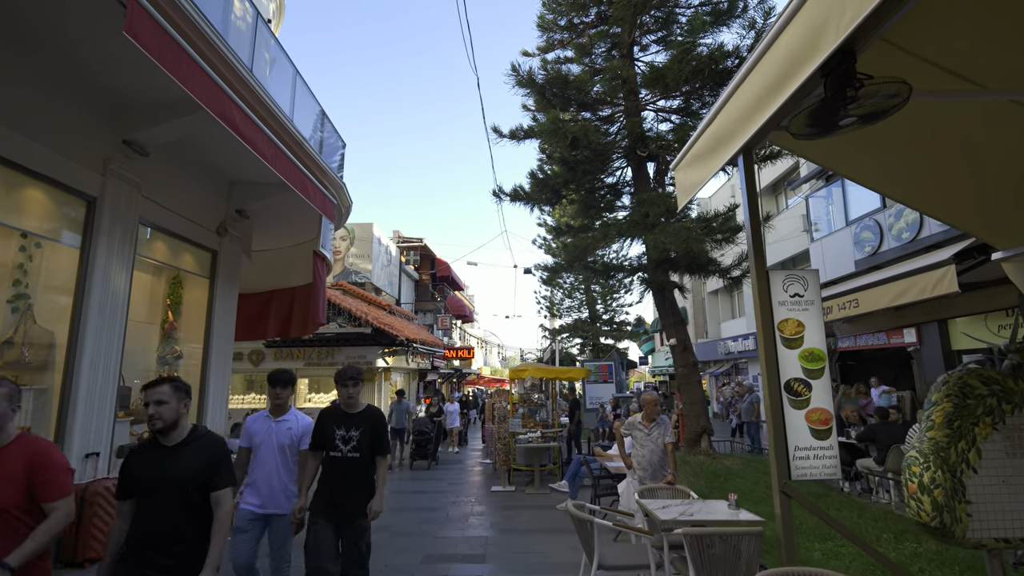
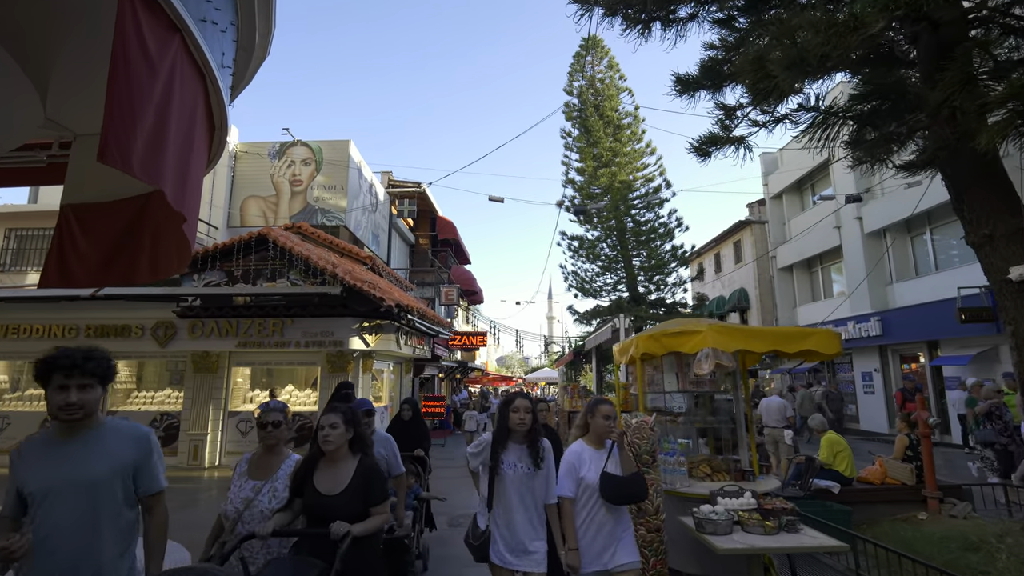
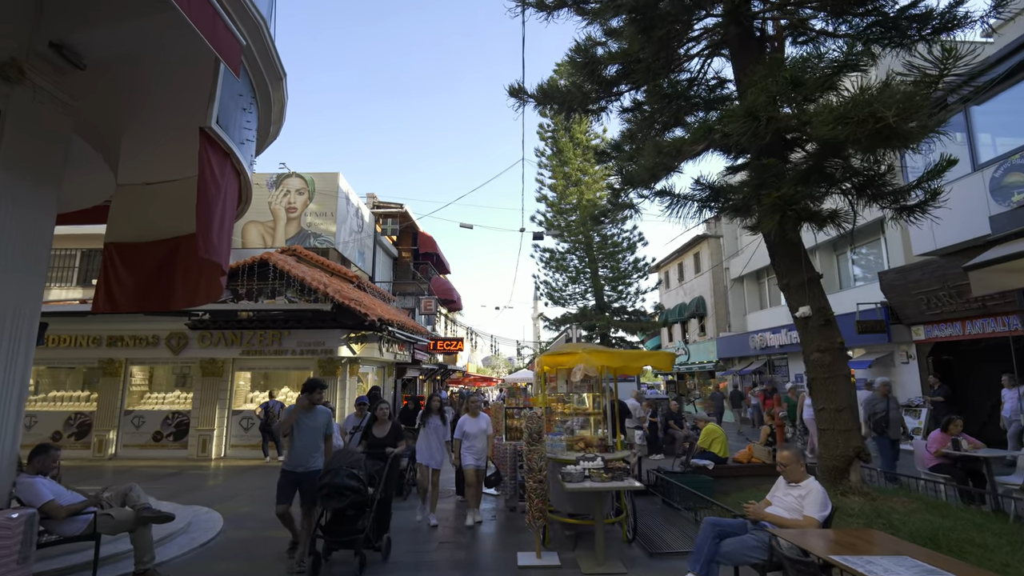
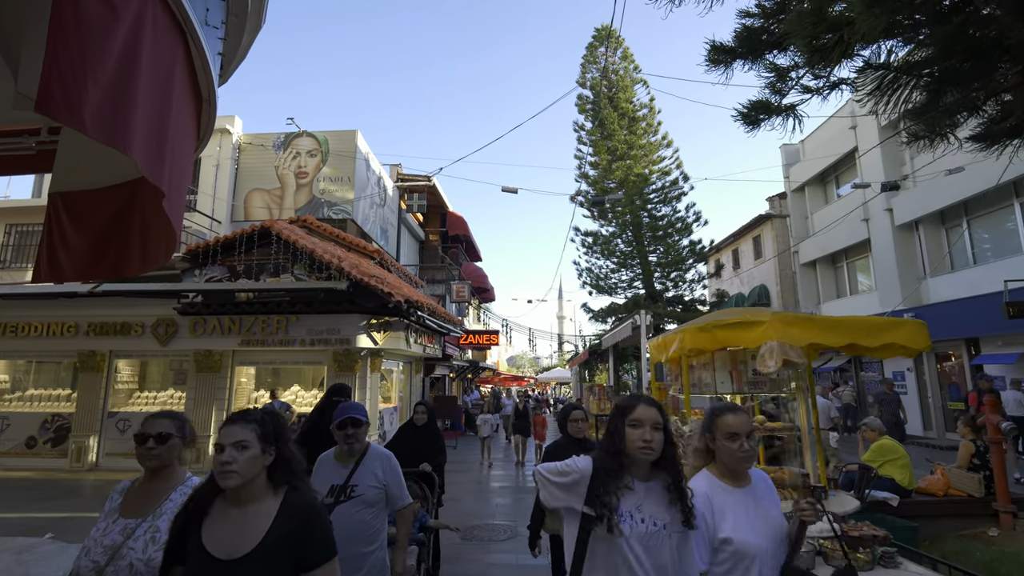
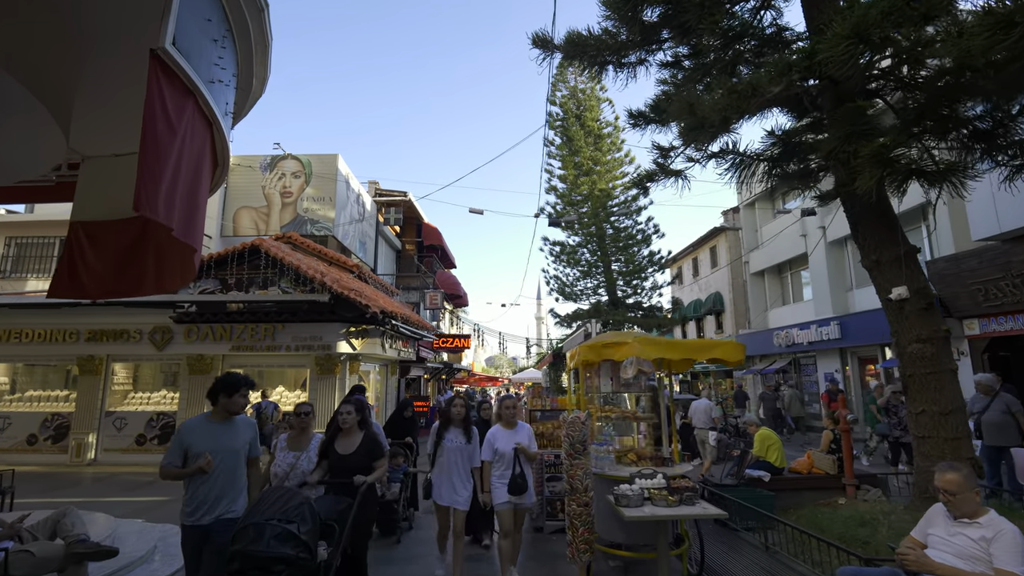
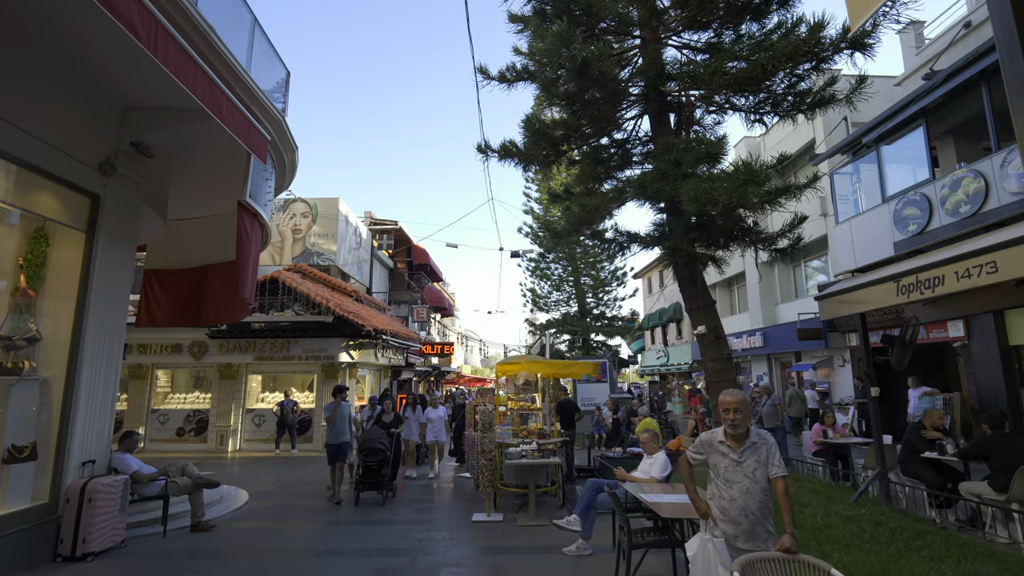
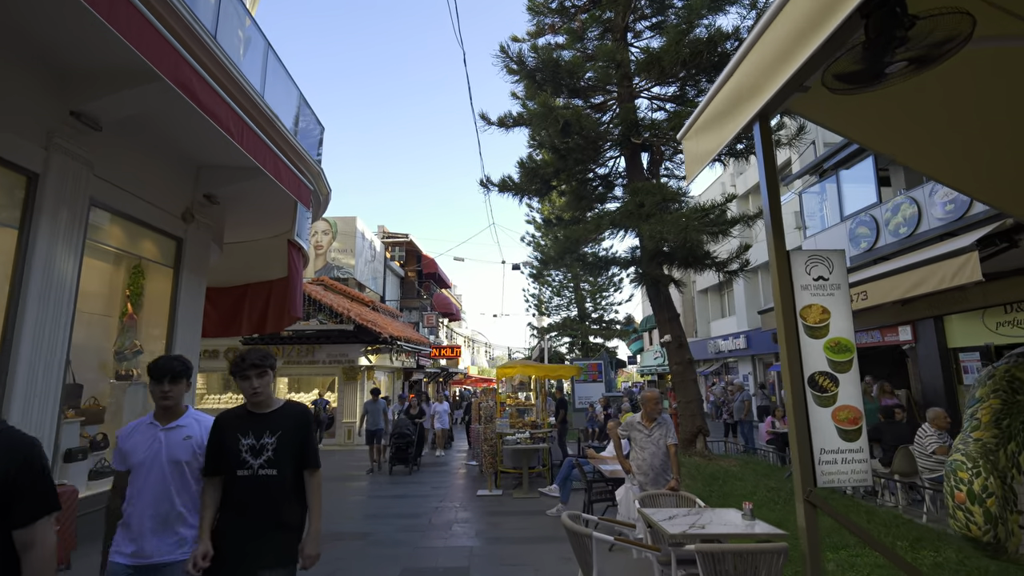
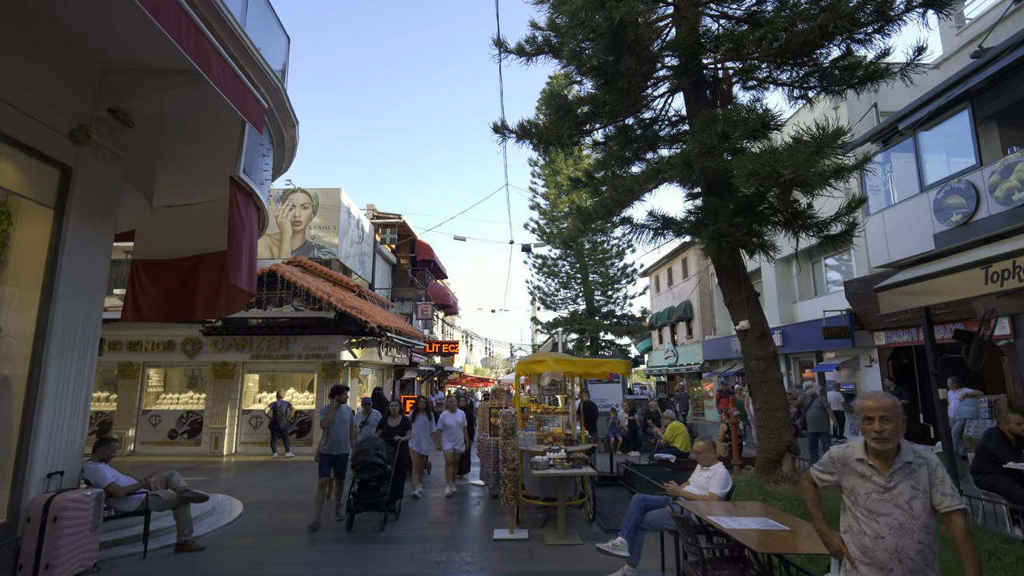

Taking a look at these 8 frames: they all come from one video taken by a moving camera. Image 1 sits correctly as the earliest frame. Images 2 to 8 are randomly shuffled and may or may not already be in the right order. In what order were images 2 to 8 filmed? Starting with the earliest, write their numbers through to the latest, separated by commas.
7, 6, 8, 3, 5, 2, 4
